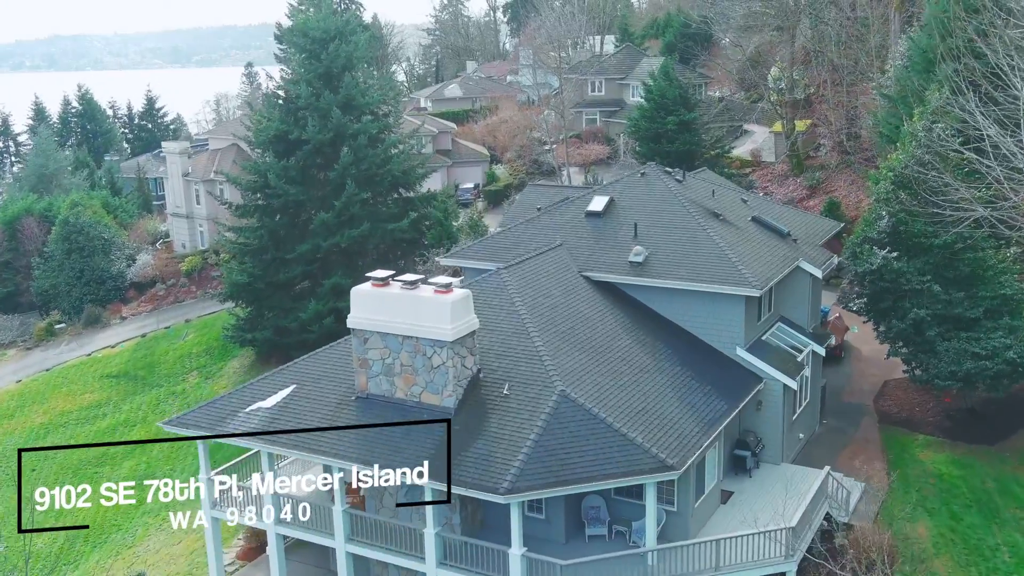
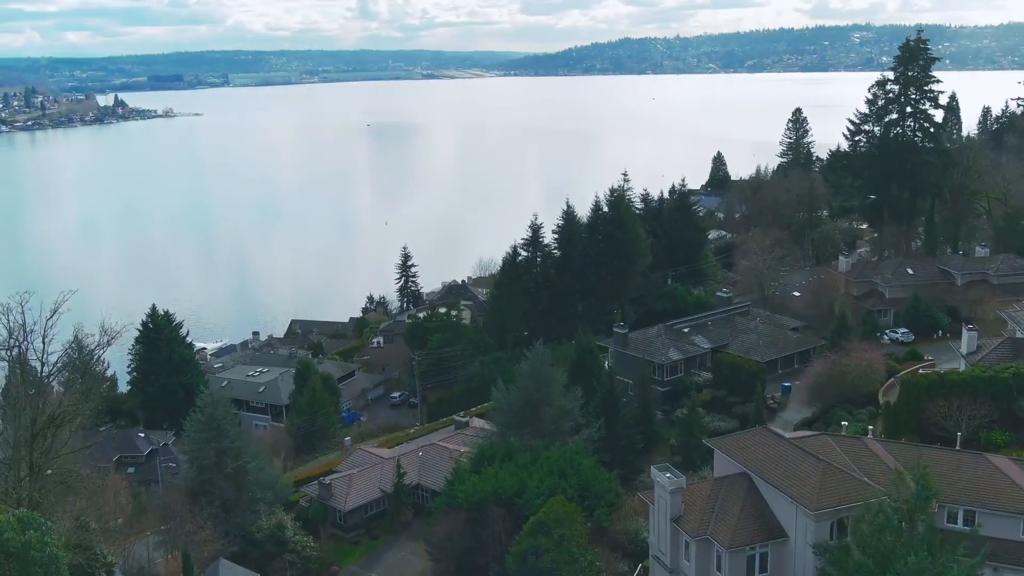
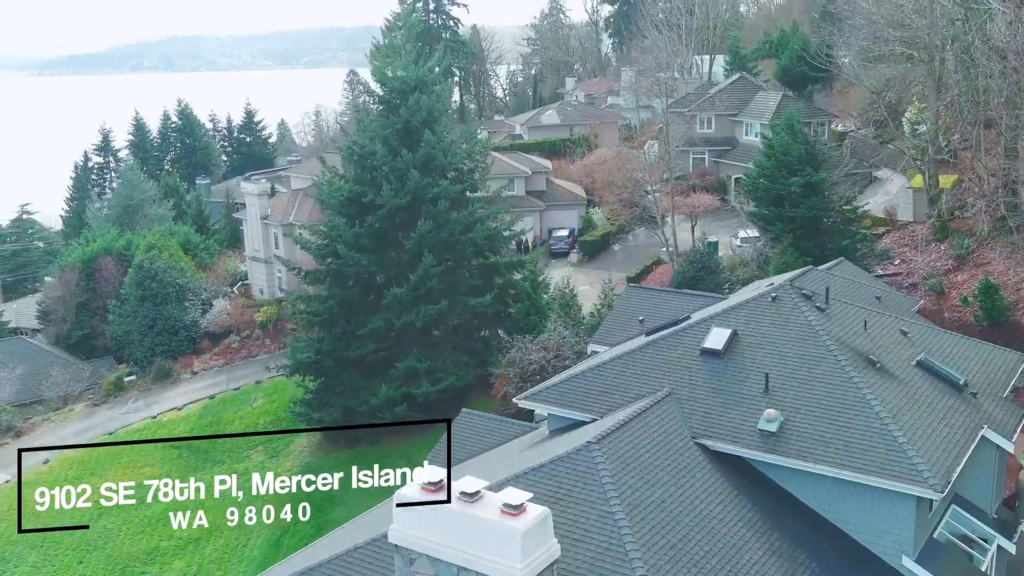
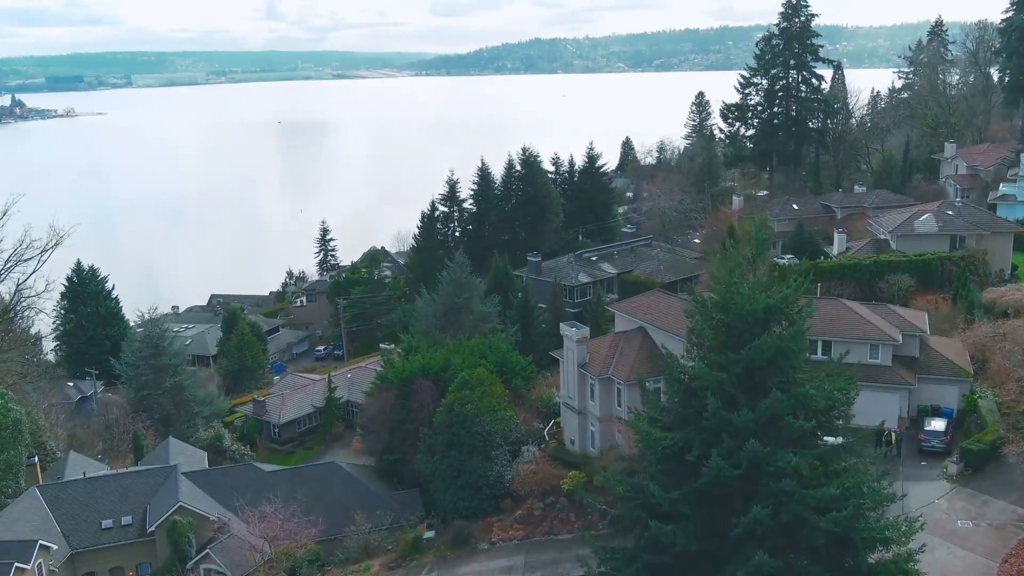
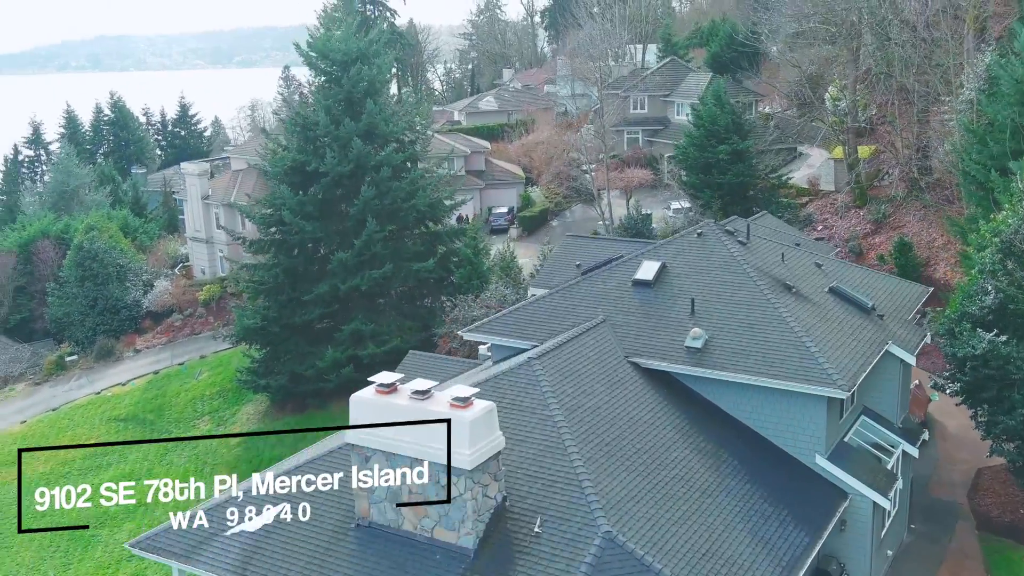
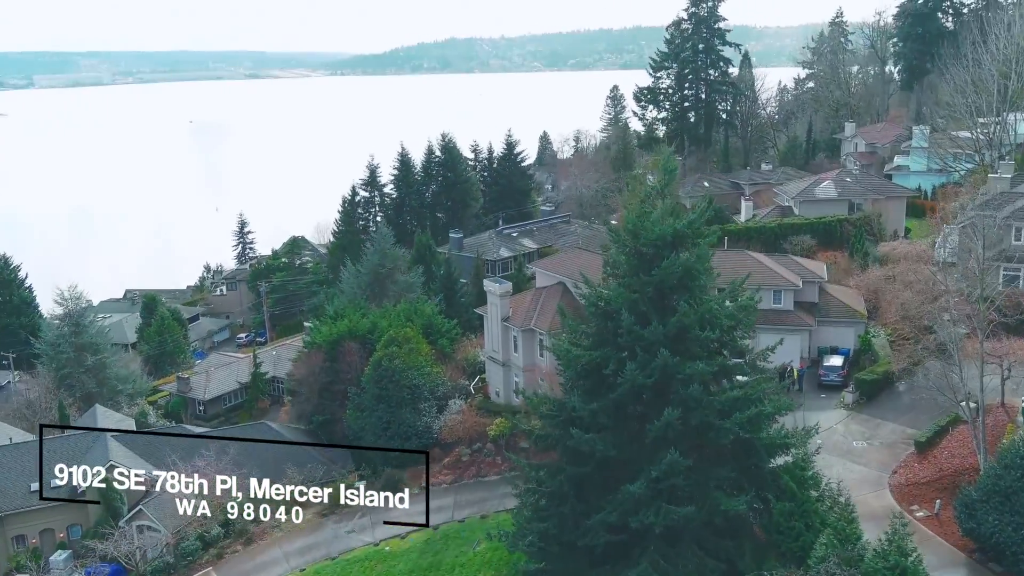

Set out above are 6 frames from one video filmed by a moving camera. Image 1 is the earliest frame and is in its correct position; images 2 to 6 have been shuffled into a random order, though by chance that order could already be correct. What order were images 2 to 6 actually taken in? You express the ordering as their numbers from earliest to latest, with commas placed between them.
5, 3, 6, 4, 2
